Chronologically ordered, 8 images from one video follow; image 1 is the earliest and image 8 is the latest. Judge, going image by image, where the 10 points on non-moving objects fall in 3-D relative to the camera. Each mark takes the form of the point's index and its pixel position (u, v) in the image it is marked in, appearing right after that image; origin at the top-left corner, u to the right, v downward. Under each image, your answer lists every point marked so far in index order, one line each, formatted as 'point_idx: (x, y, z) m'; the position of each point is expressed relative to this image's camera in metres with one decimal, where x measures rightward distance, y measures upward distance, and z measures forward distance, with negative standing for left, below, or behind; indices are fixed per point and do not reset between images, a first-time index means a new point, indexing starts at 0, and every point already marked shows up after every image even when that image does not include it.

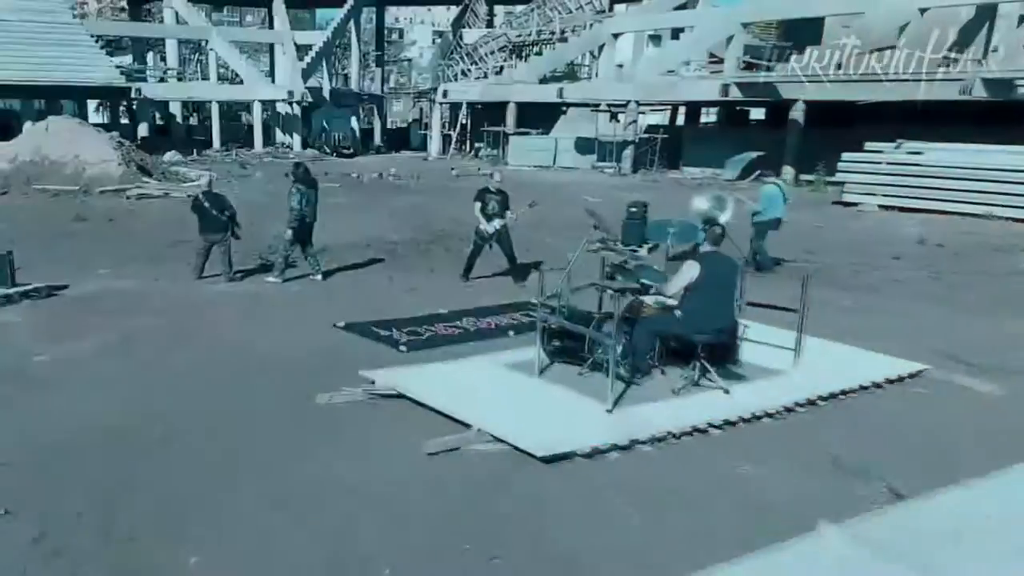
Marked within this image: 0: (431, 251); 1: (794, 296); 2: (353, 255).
0: (-0.9, +0.4, +13.2) m
1: (+2.3, -0.1, +10.1) m
2: (-1.7, +0.4, +12.9) m
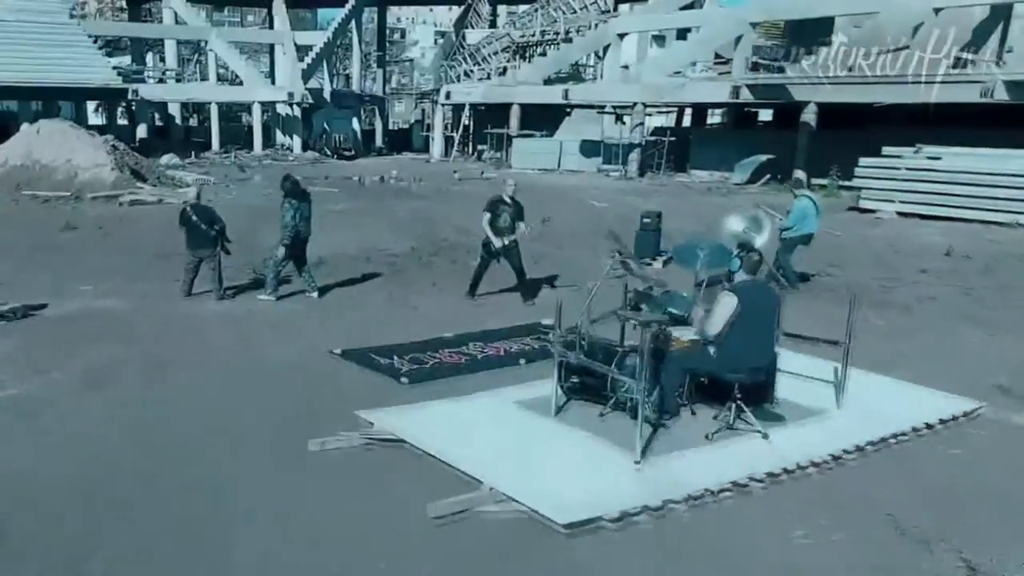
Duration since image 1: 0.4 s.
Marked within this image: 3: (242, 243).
0: (-0.8, +0.3, +12.6) m
1: (+2.4, -0.2, +9.4) m
2: (-1.6, +0.2, +12.3) m
3: (-3.4, +0.7, +15.3) m
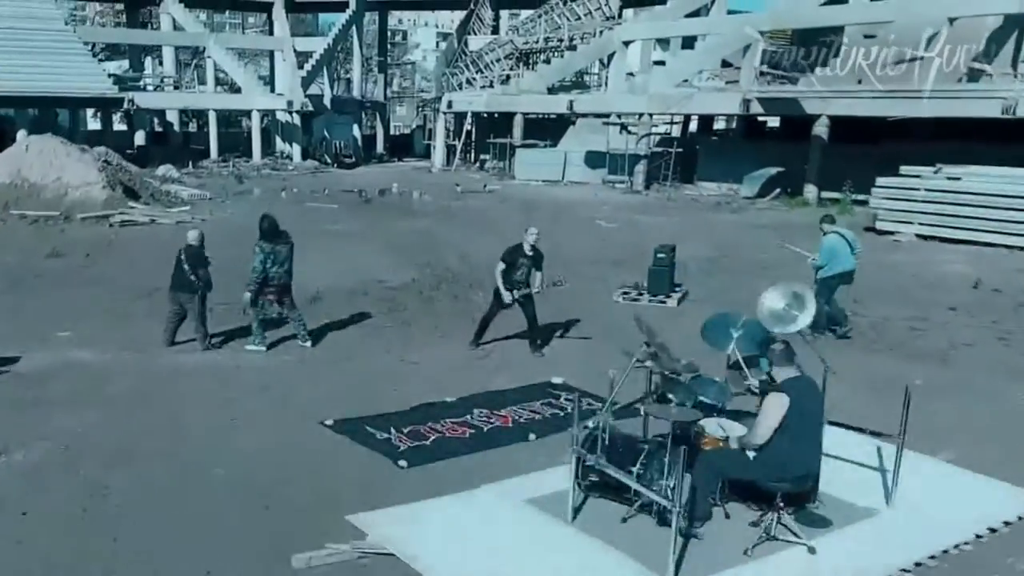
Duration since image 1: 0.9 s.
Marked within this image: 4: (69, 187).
0: (-0.7, -0.1, +11.9) m
1: (+2.5, -0.6, +8.8) m
2: (-1.6, -0.2, +11.7) m
3: (-3.4, +0.3, +14.6) m
4: (-7.3, +1.7, +19.6) m
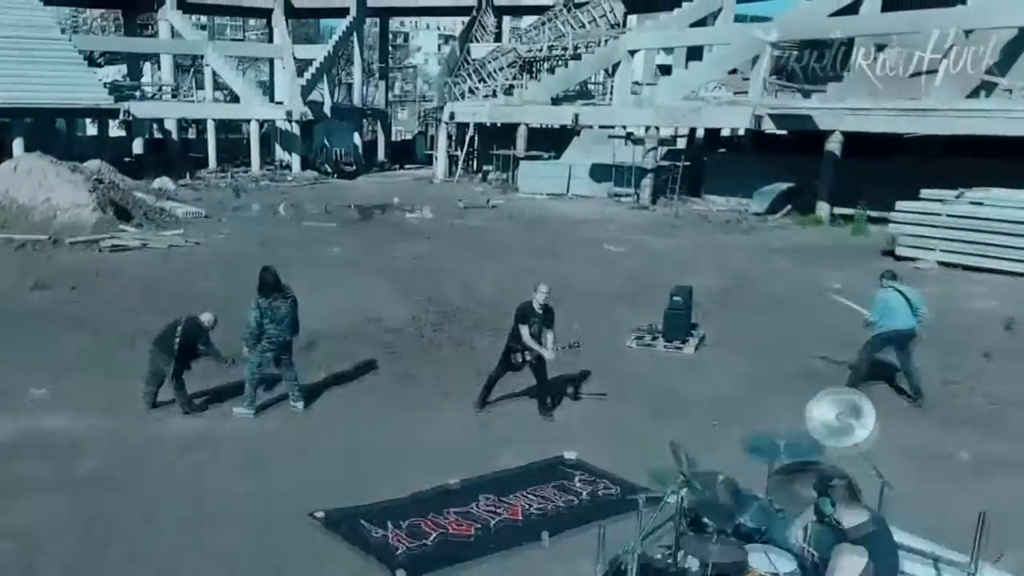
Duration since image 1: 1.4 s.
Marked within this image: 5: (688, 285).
0: (-0.7, -0.5, +11.2) m
1: (+2.5, -1.0, +8.1) m
2: (-1.5, -0.6, +11.0) m
3: (-3.3, -0.1, +14.0) m
4: (-7.2, +1.3, +18.9) m
5: (+2.3, +0.1, +15.3) m
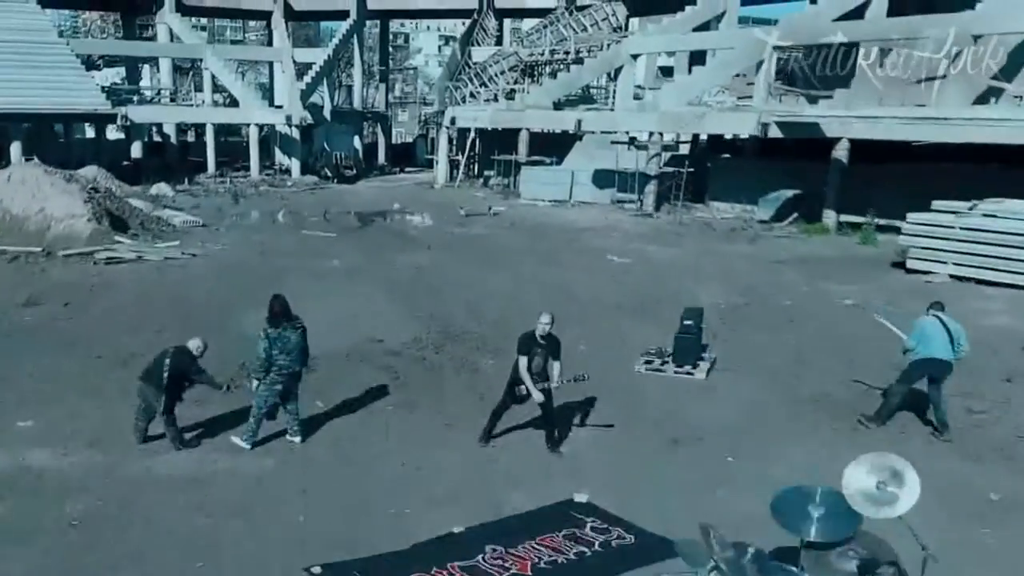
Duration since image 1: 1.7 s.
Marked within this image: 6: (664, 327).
0: (-0.6, -0.7, +10.9) m
1: (+2.6, -1.2, +7.7) m
2: (-1.5, -0.8, +10.6) m
3: (-3.3, -0.3, +13.6) m
4: (-7.2, +1.1, +18.6) m
5: (+2.3, -0.1, +15.0) m
6: (+1.7, -0.4, +13.0) m
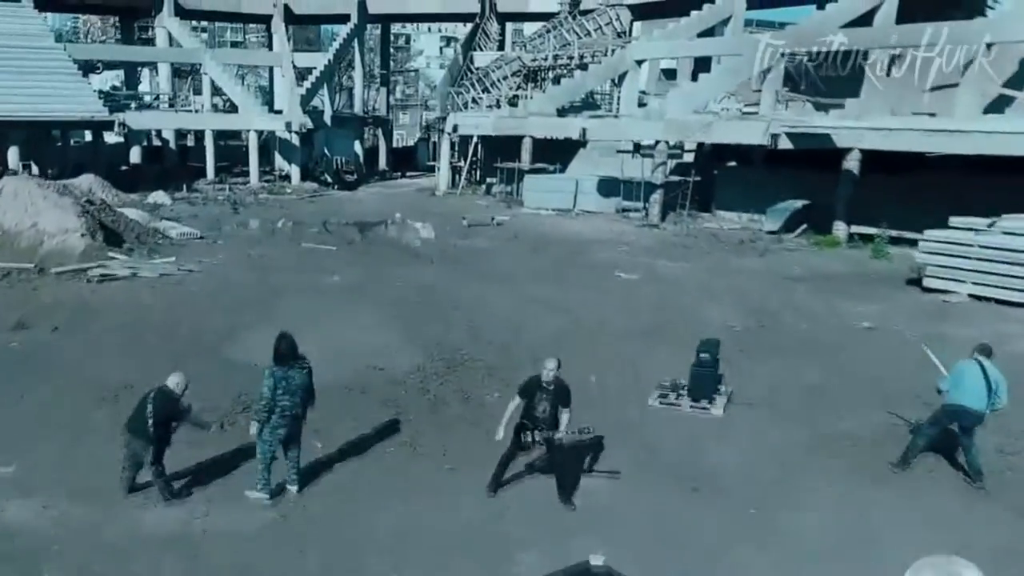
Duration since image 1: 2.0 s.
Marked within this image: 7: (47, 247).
0: (-0.6, -1.0, +10.4) m
1: (+2.6, -1.5, +7.2) m
2: (-1.4, -1.0, +10.2) m
3: (-3.2, -0.6, +13.1) m
4: (-7.1, +0.8, +18.1) m
5: (+2.4, -0.4, +14.5) m
6: (+1.7, -0.7, +12.5) m
7: (-7.0, +0.6, +17.9) m
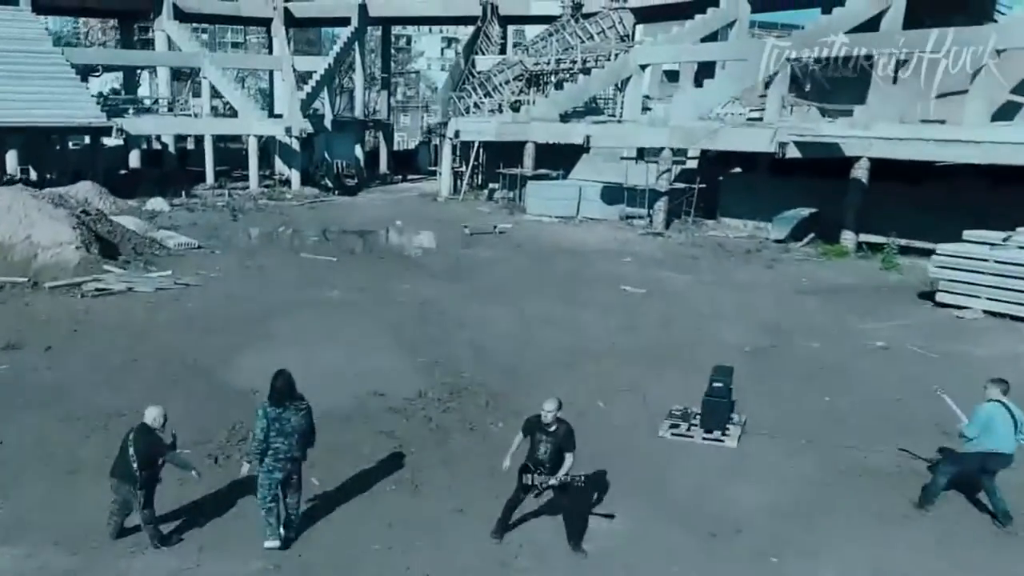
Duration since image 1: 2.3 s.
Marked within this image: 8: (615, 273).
0: (-0.5, -1.2, +10.0) m
1: (+2.7, -1.7, +6.9) m
2: (-1.3, -1.2, +9.8) m
3: (-3.2, -0.8, +12.7) m
4: (-7.0, +0.6, +17.7) m
5: (+2.4, -0.6, +14.1) m
6: (+1.8, -0.9, +12.1) m
7: (-6.9, +0.4, +17.6) m
8: (+1.7, +0.3, +19.9) m
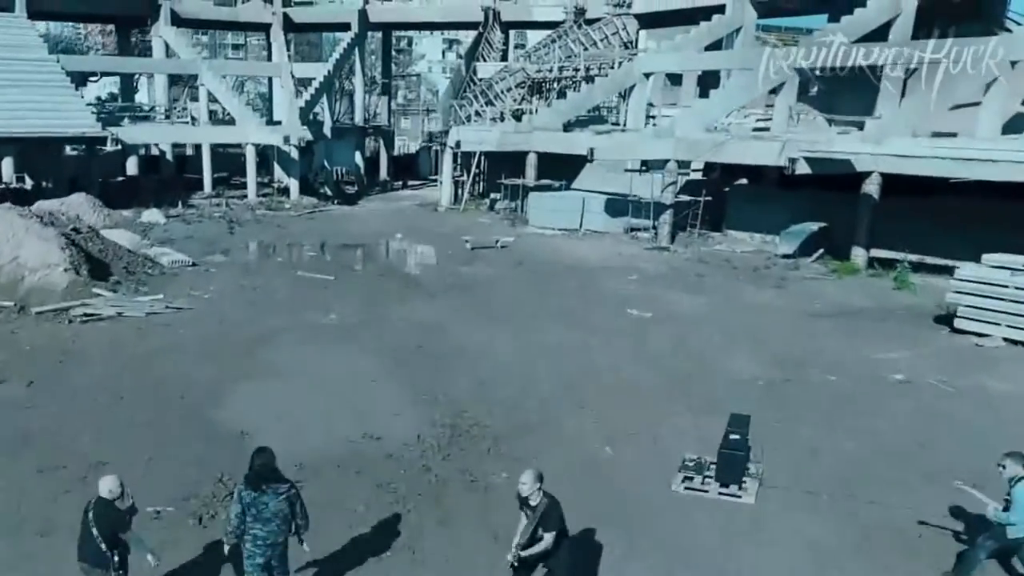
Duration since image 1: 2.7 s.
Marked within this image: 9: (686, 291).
0: (-0.5, -1.5, +9.5) m
1: (+2.7, -2.0, +6.3) m
2: (-1.3, -1.6, +9.2) m
3: (-3.1, -1.1, +12.2) m
4: (-7.0, +0.3, +17.2) m
5: (+2.5, -0.9, +13.6) m
6: (+1.8, -1.2, +11.5) m
7: (-6.9, +0.1, +17.0) m
8: (+1.8, -0.1, +19.3) m
9: (+2.9, 0.0, +19.7) m
